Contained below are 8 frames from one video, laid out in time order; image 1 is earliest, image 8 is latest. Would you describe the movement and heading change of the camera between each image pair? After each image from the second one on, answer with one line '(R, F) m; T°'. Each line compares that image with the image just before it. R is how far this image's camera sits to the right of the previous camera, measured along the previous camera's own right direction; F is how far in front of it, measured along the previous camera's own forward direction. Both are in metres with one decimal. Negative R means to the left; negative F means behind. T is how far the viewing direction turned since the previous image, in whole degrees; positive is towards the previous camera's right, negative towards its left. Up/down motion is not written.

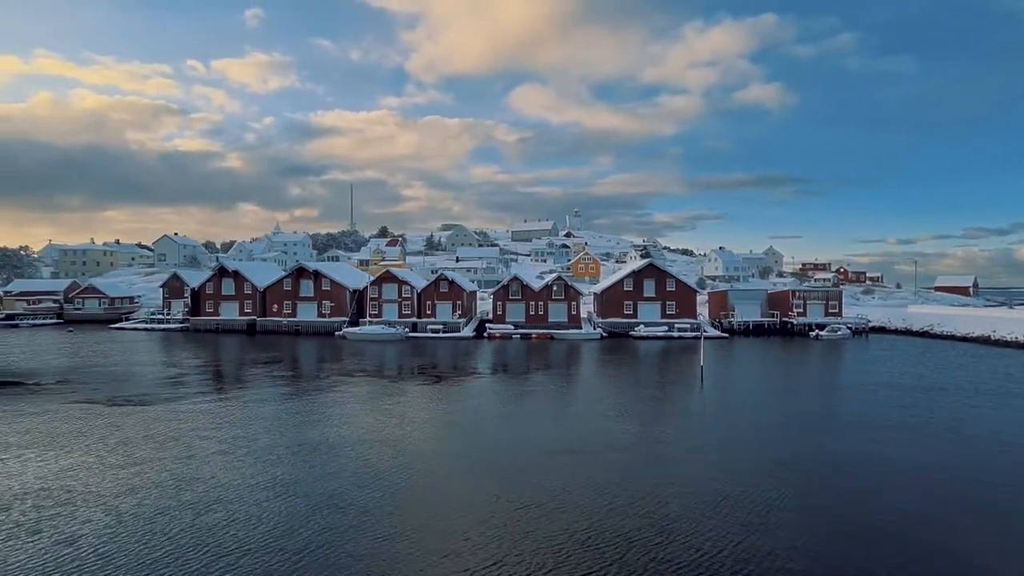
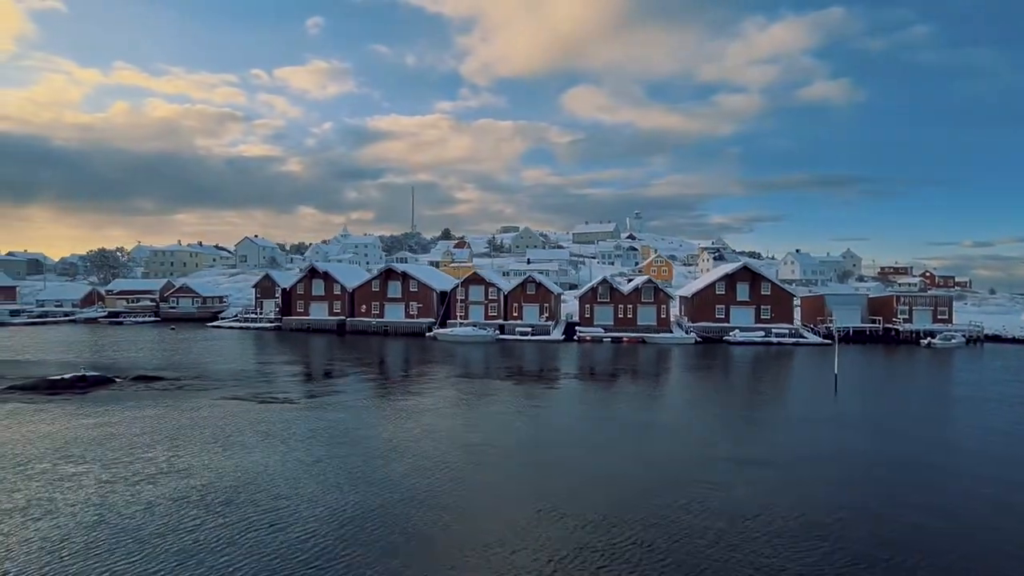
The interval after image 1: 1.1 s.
(-2.3, 0.0) m; -5°
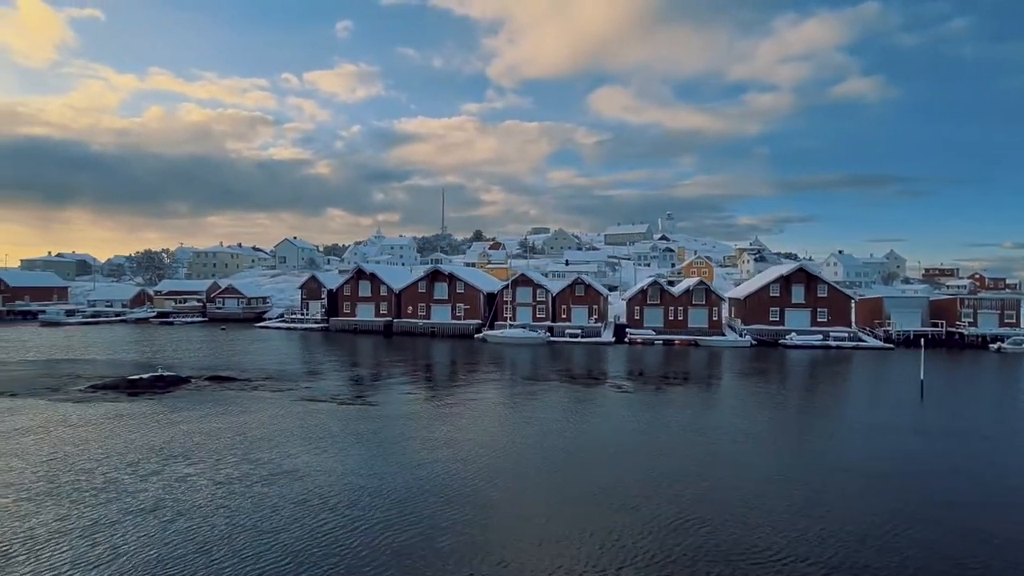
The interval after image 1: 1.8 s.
(-1.4, +0.2) m; -2°
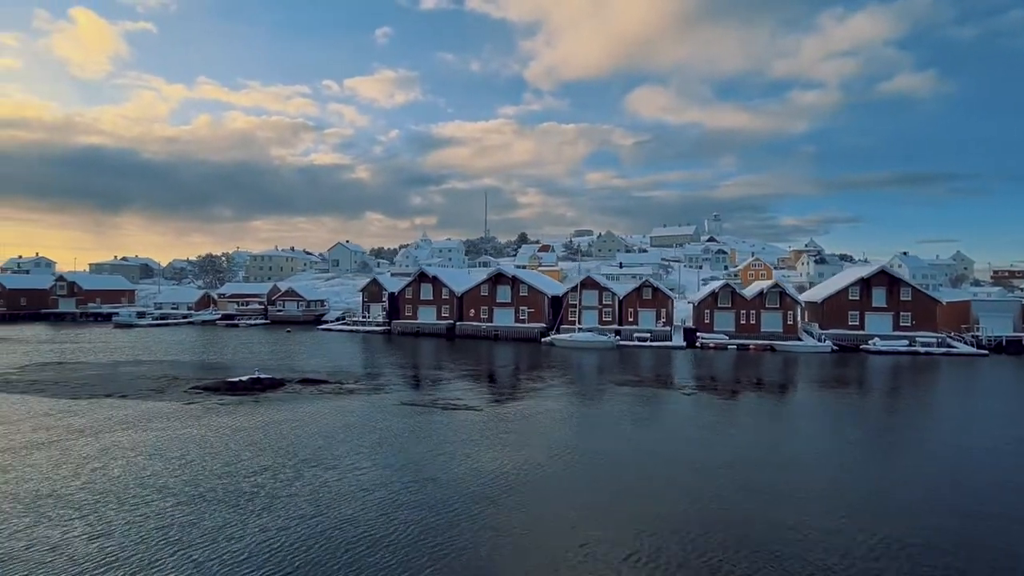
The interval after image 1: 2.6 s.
(-1.8, +0.3) m; -3°
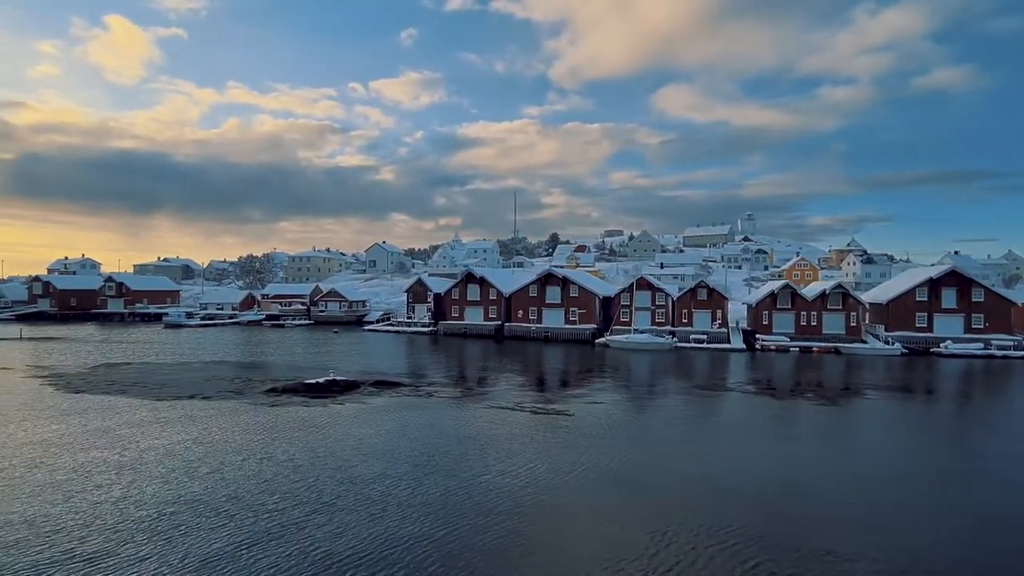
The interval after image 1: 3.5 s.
(-1.7, +0.4) m; -2°
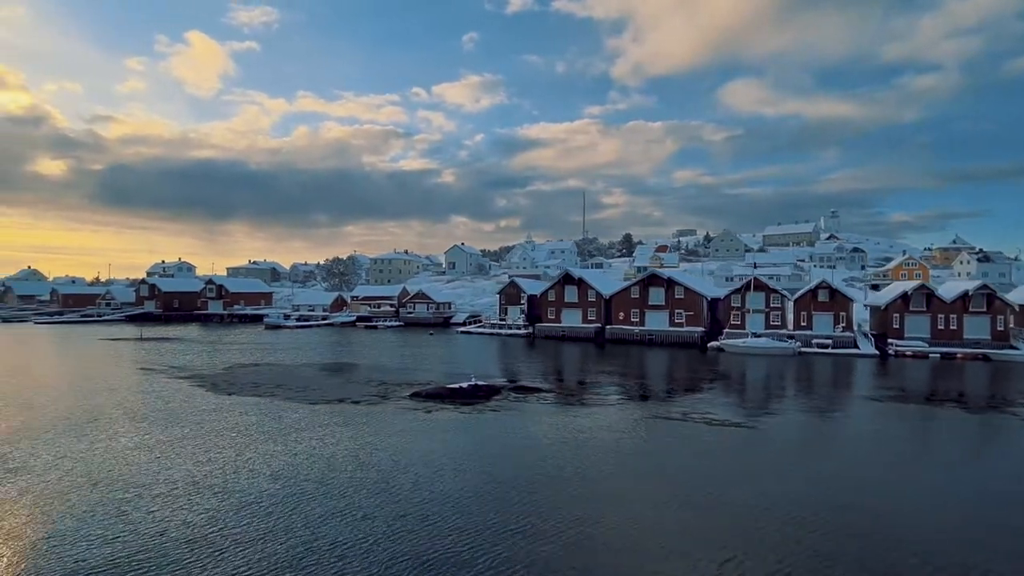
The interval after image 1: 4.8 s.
(-2.6, +0.7) m; -5°
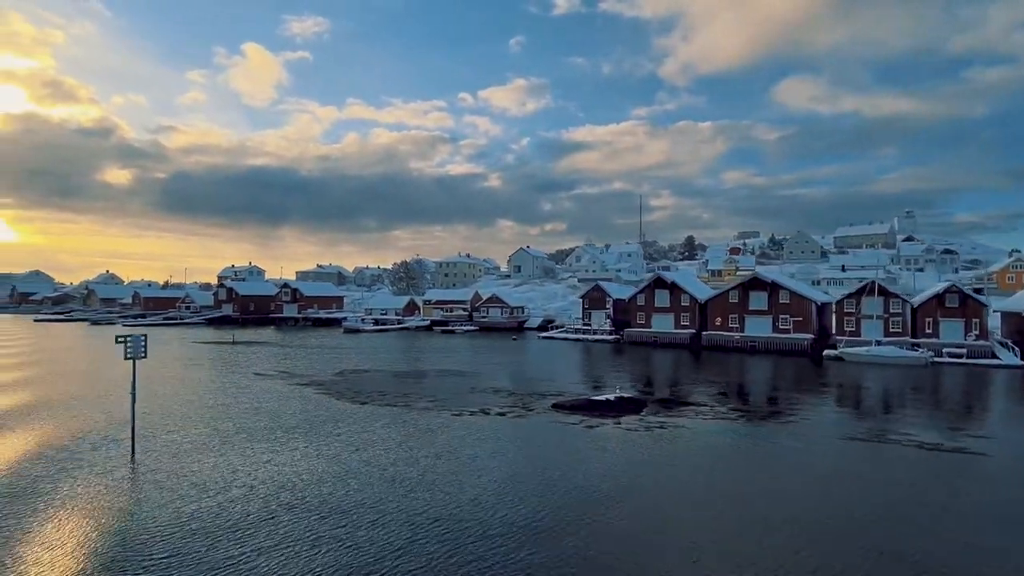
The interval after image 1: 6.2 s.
(-2.8, +1.1) m; -4°
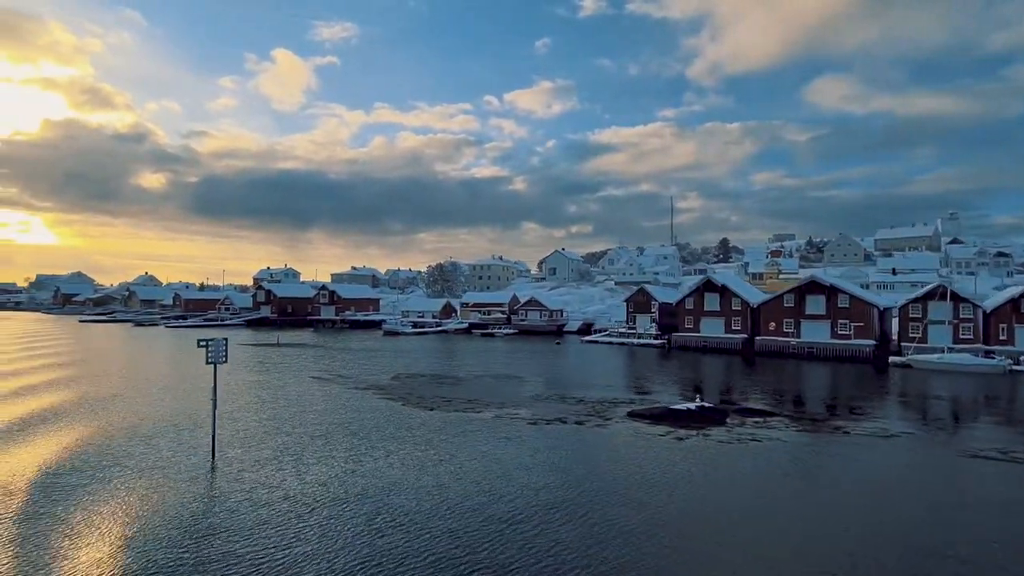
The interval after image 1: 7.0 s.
(-1.3, +0.6) m; -2°
